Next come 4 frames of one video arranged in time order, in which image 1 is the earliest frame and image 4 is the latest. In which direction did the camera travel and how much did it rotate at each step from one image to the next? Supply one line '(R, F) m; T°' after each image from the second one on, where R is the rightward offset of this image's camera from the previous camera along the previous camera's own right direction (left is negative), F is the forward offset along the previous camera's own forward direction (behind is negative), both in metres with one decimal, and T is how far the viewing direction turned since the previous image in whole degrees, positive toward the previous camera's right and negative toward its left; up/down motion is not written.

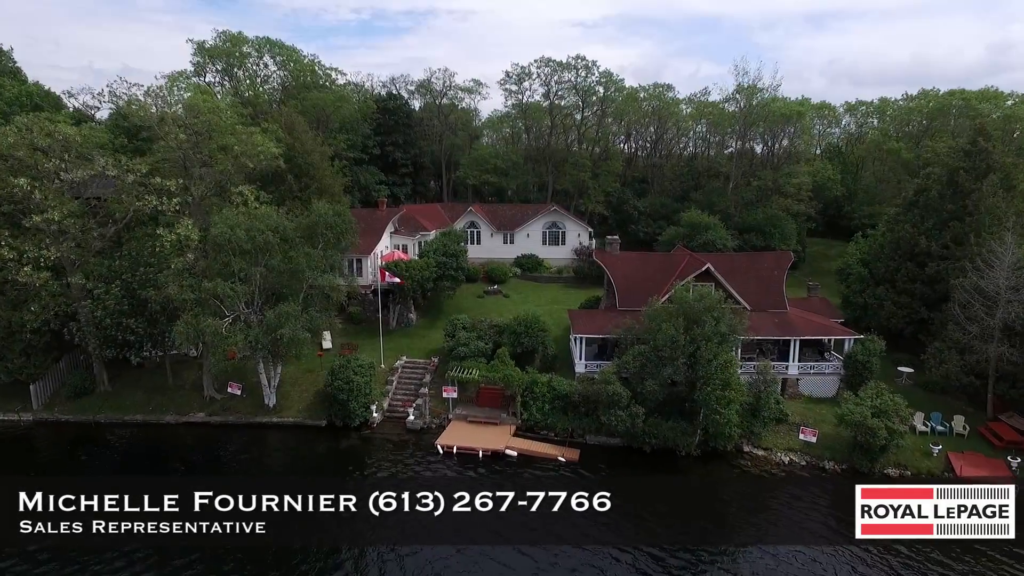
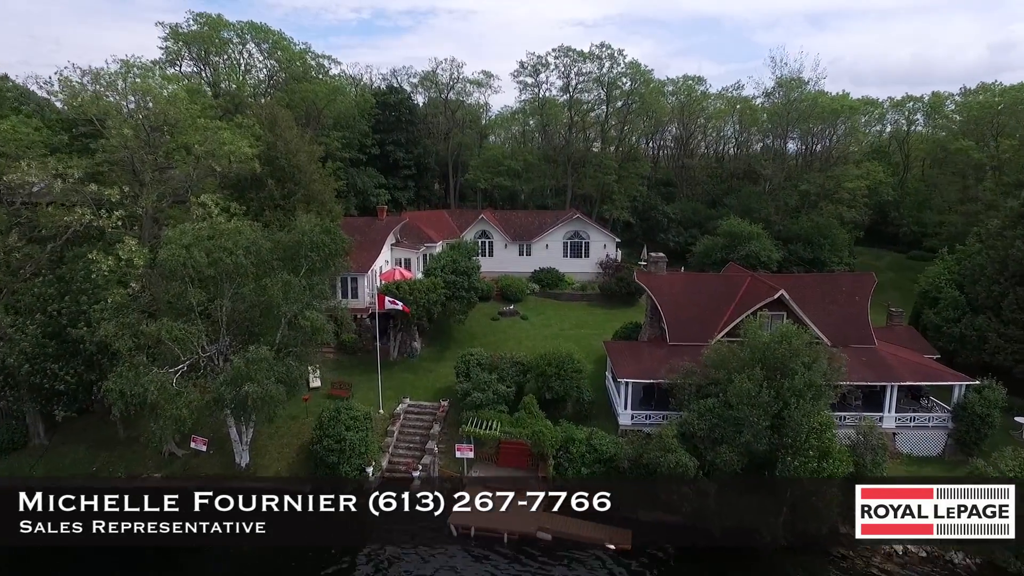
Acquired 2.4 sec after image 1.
(-1.4, +6.5) m; 0°
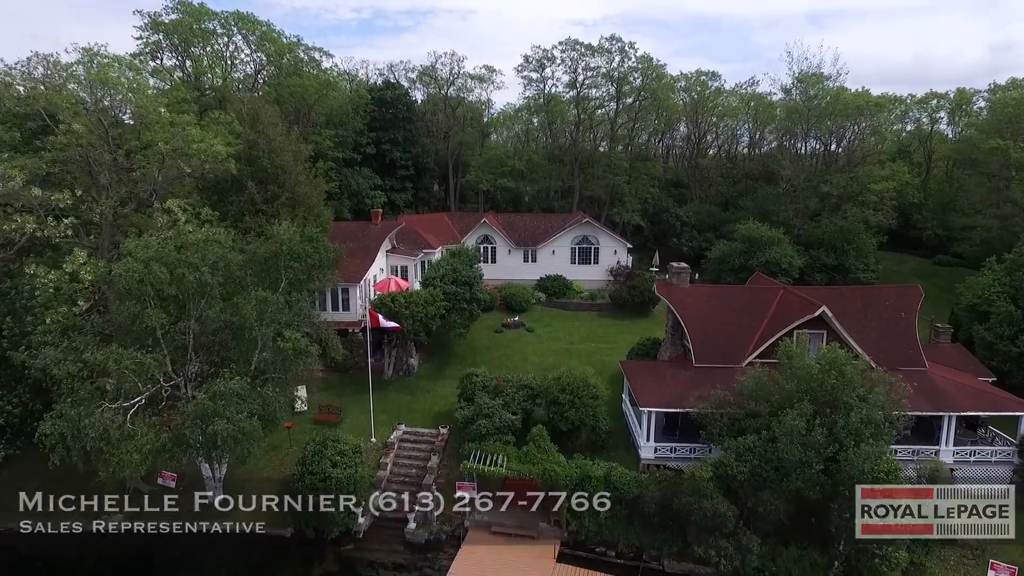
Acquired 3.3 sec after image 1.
(-0.4, +3.2) m; 0°
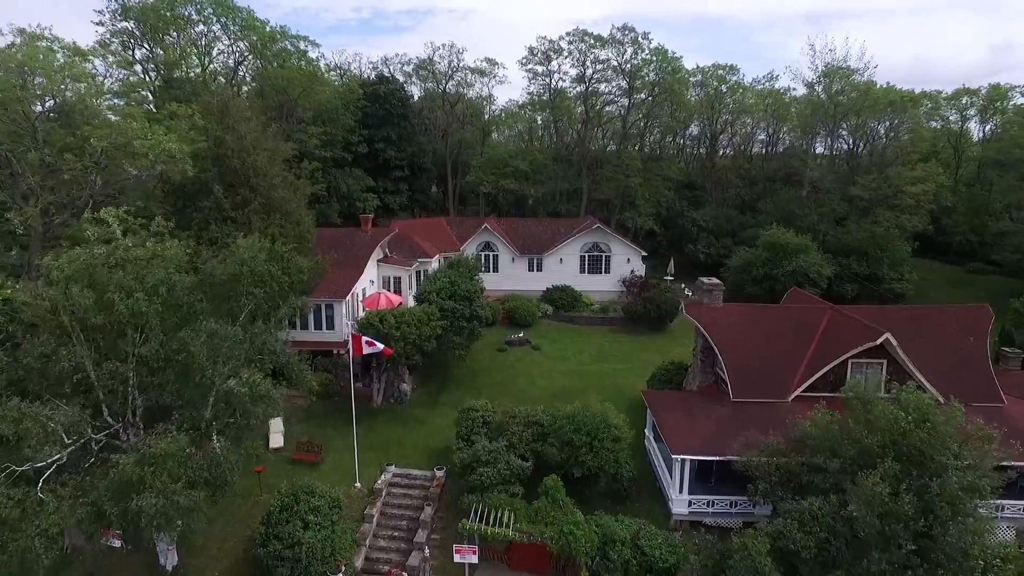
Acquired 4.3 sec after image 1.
(-0.3, +3.8) m; 0°
